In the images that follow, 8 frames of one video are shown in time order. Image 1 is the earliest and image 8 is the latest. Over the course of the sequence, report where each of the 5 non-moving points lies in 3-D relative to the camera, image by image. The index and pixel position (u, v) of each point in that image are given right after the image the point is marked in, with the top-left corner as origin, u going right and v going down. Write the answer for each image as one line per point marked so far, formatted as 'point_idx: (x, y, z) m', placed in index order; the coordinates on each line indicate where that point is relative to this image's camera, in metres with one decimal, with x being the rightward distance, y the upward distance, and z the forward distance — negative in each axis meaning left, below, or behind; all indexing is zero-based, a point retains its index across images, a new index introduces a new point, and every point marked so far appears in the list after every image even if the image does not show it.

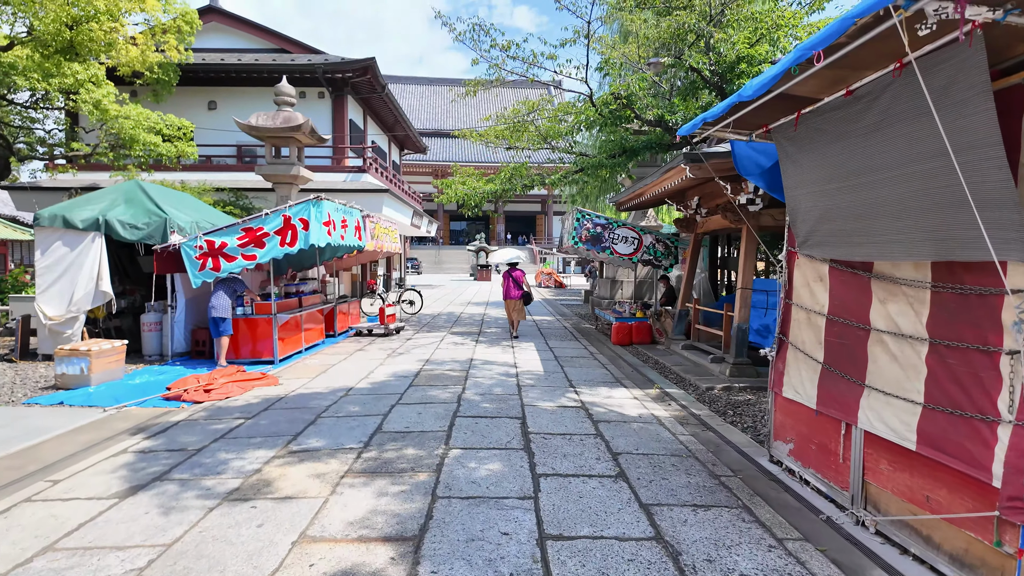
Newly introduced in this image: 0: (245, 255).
0: (-3.3, +0.4, +7.2) m
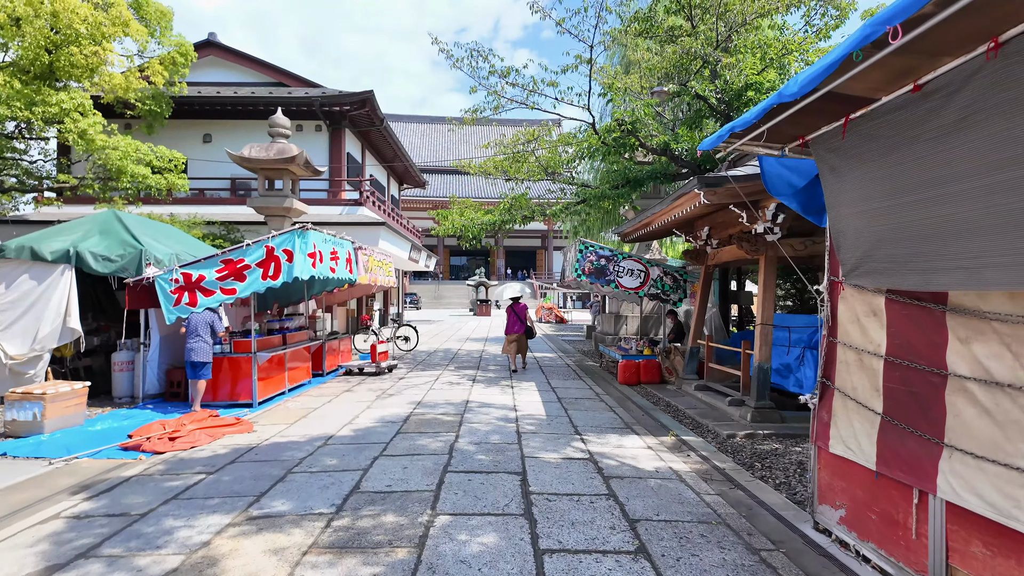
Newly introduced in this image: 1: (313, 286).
0: (-3.3, 0.0, +6.7) m
1: (-3.0, 0.0, +8.9) m
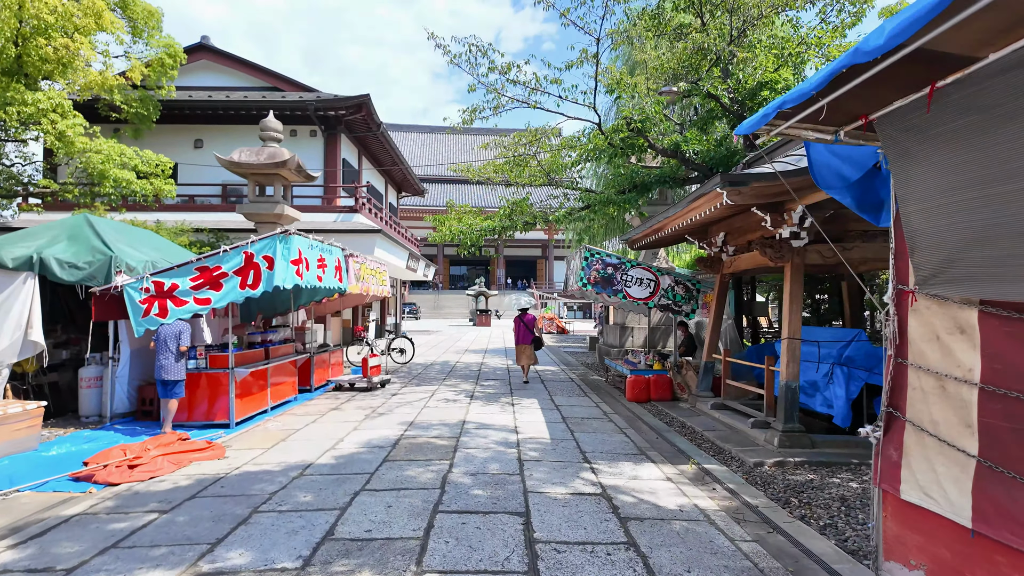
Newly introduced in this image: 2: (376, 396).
0: (-3.3, -0.1, +6.2) m
1: (-3.0, -0.1, +8.4) m
2: (-1.9, -1.5, +8.2) m
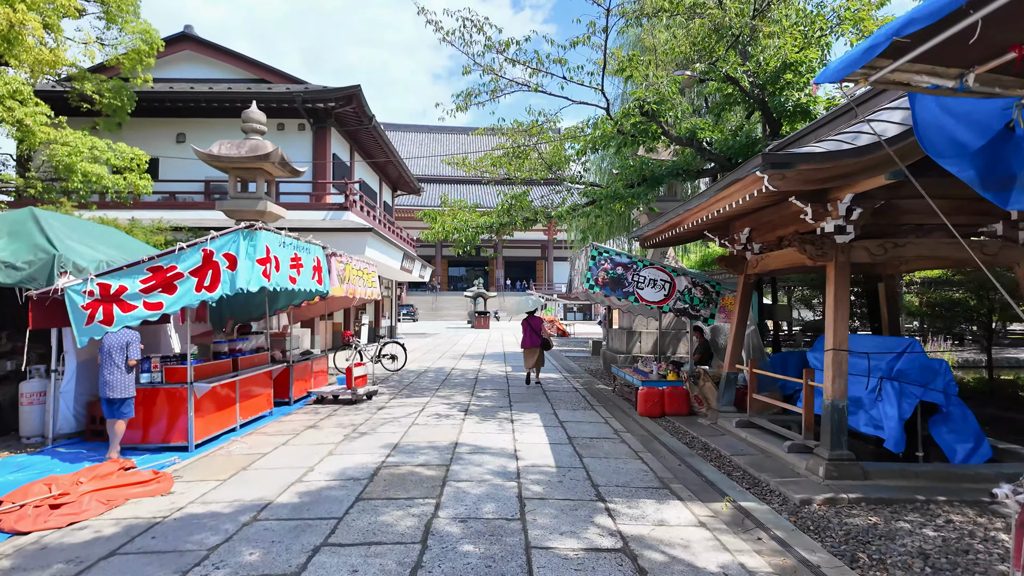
0: (-3.3, -0.1, +5.4) m
1: (-3.1, -0.1, +7.6) m
2: (-1.9, -1.5, +7.4) m
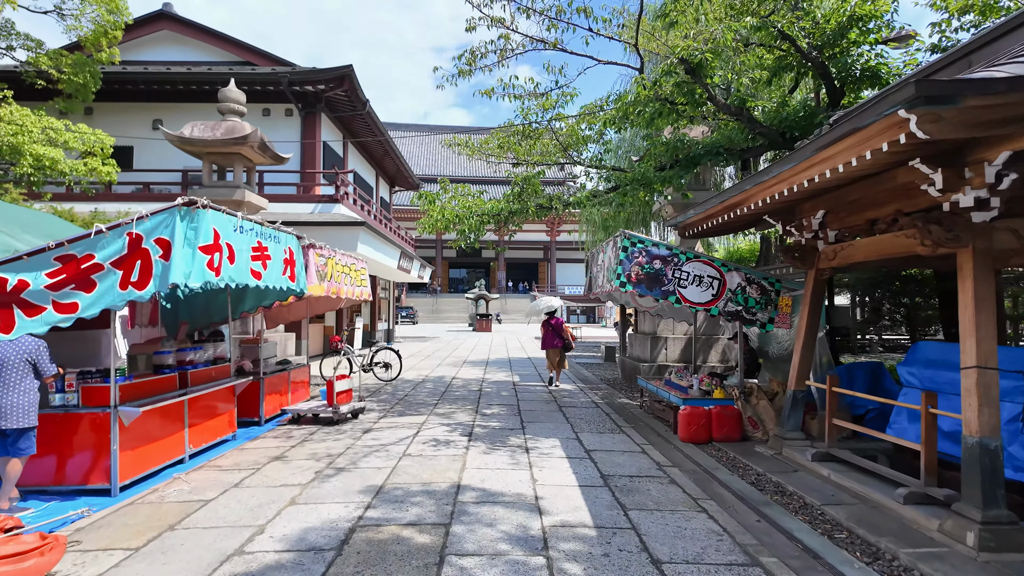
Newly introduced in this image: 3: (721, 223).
0: (-3.2, -0.1, +4.1) m
1: (-2.9, -0.1, +6.3) m
2: (-1.8, -1.5, +6.1) m
3: (+2.1, +0.7, +6.0) m
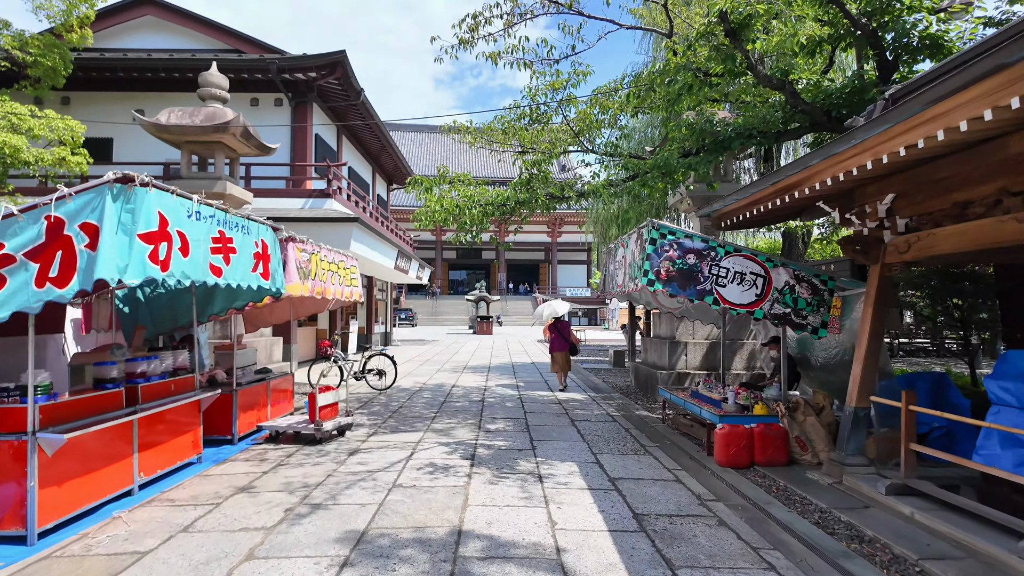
0: (-3.1, -0.1, +3.3) m
1: (-2.8, -0.1, +5.5) m
2: (-1.7, -1.5, +5.3) m
3: (+2.2, +0.7, +5.1) m
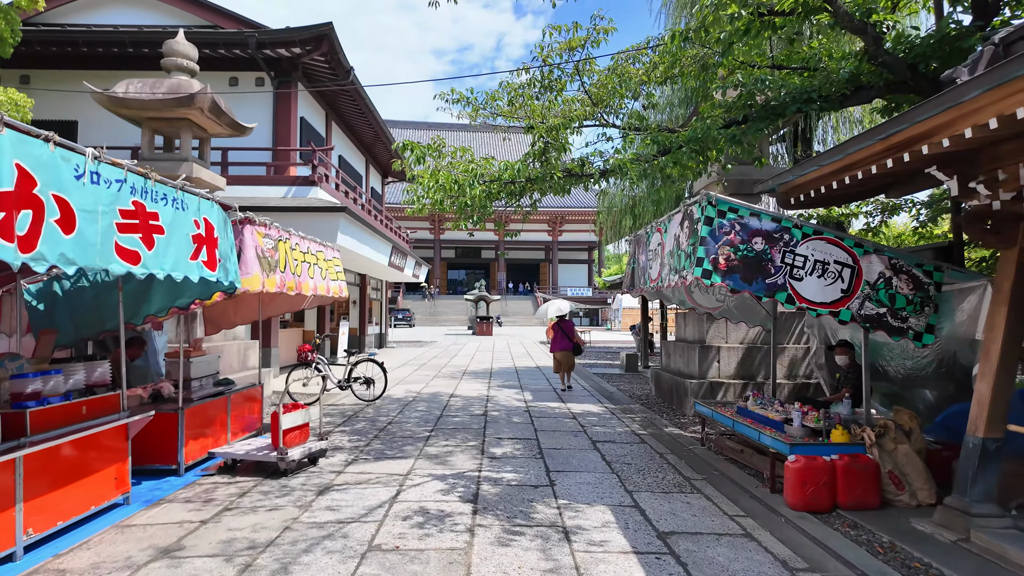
0: (-3.0, 0.0, +2.1) m
1: (-2.7, -0.1, +4.4) m
2: (-1.6, -1.5, +4.1) m
3: (+2.3, +0.7, +4.0) m
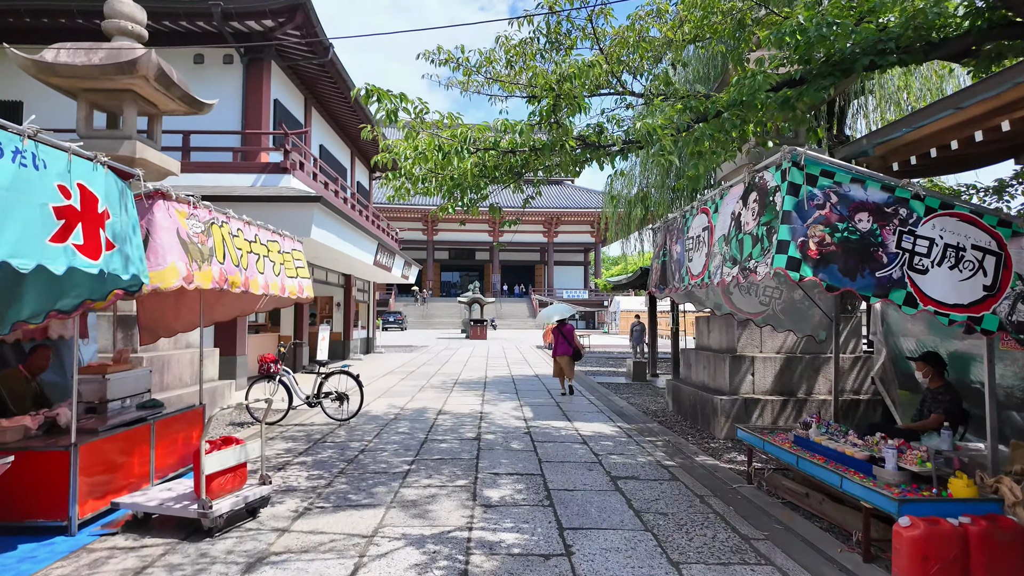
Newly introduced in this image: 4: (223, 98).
0: (-3.0, 0.0, +0.9) m
1: (-2.7, 0.0, +3.2) m
2: (-1.6, -1.4, +2.9) m
3: (+2.3, +0.7, +2.9) m
4: (-5.2, +3.4, +10.5) m
